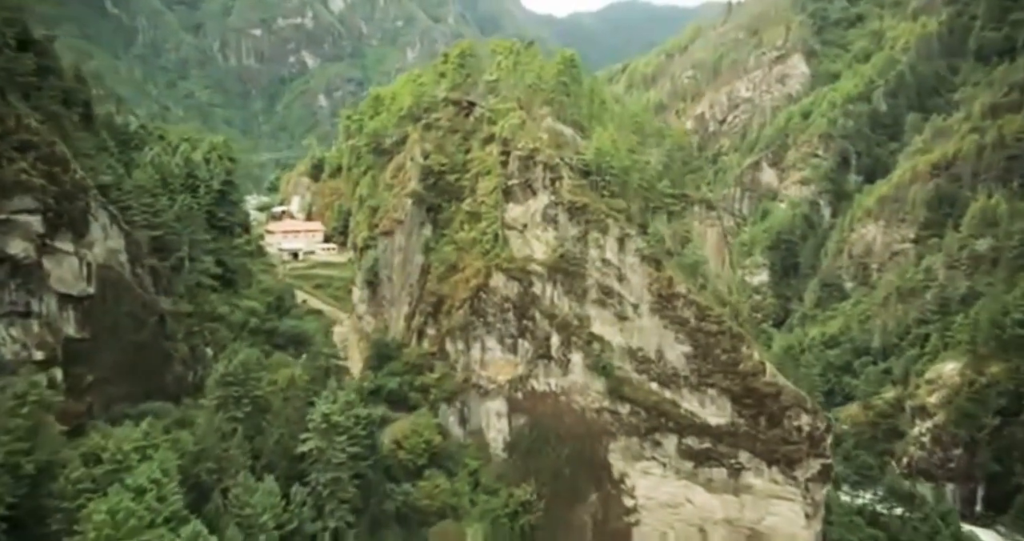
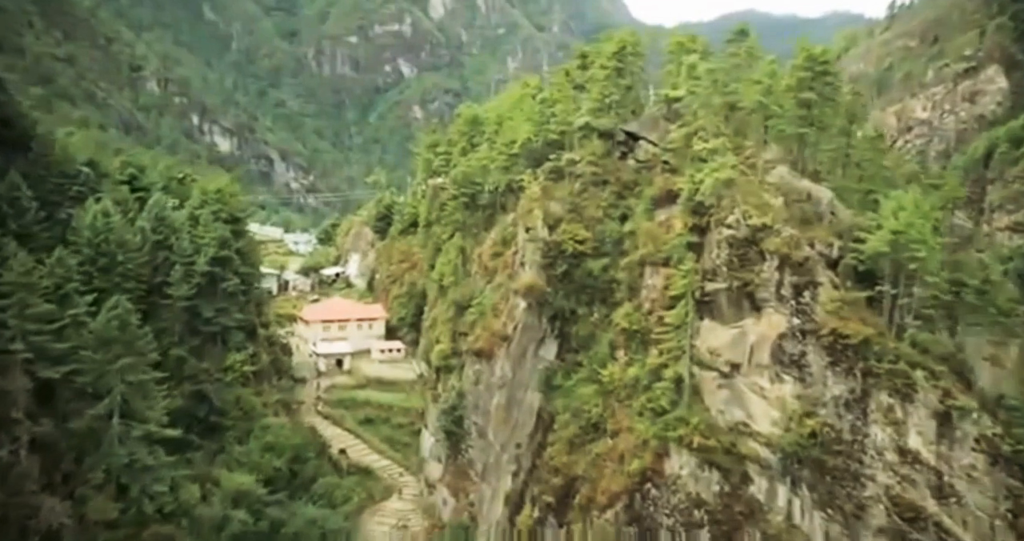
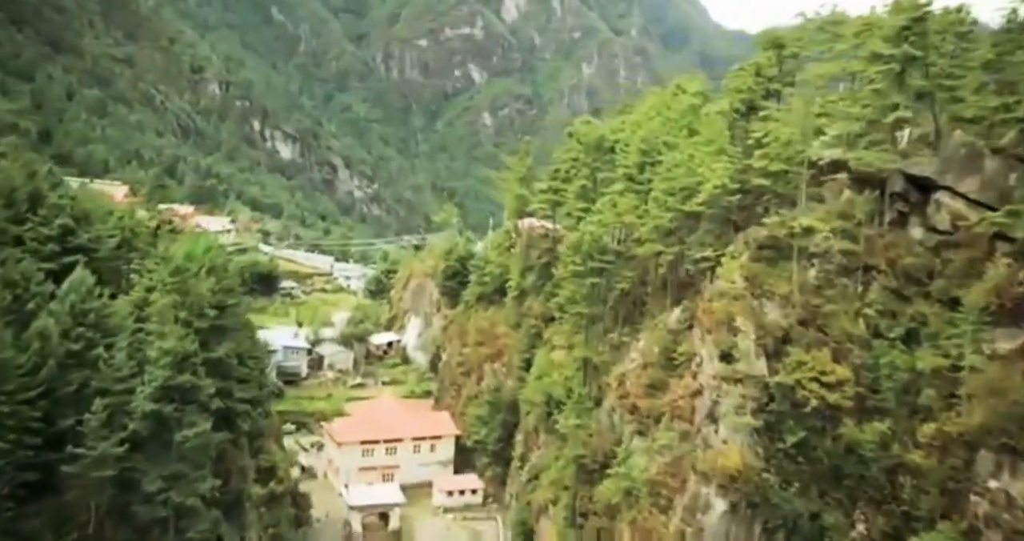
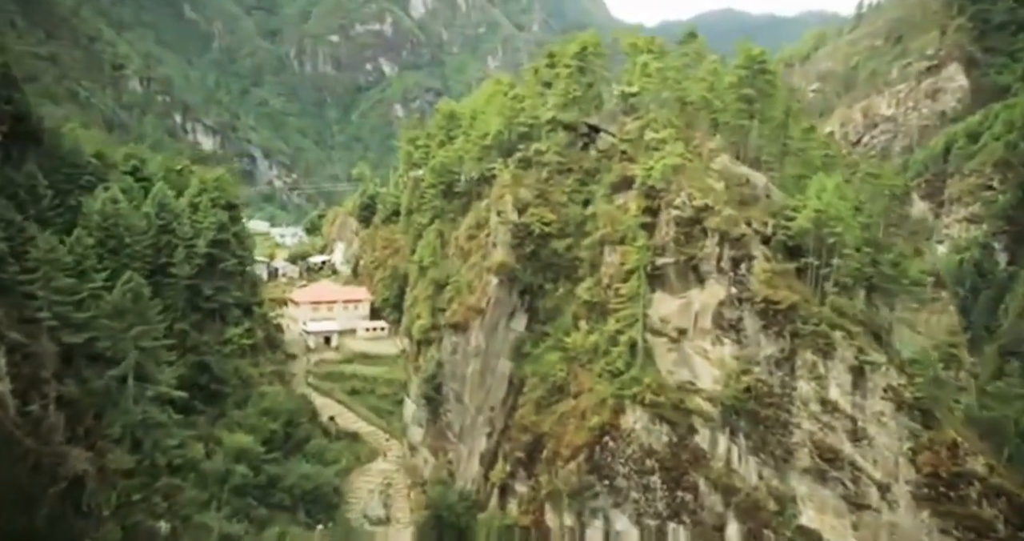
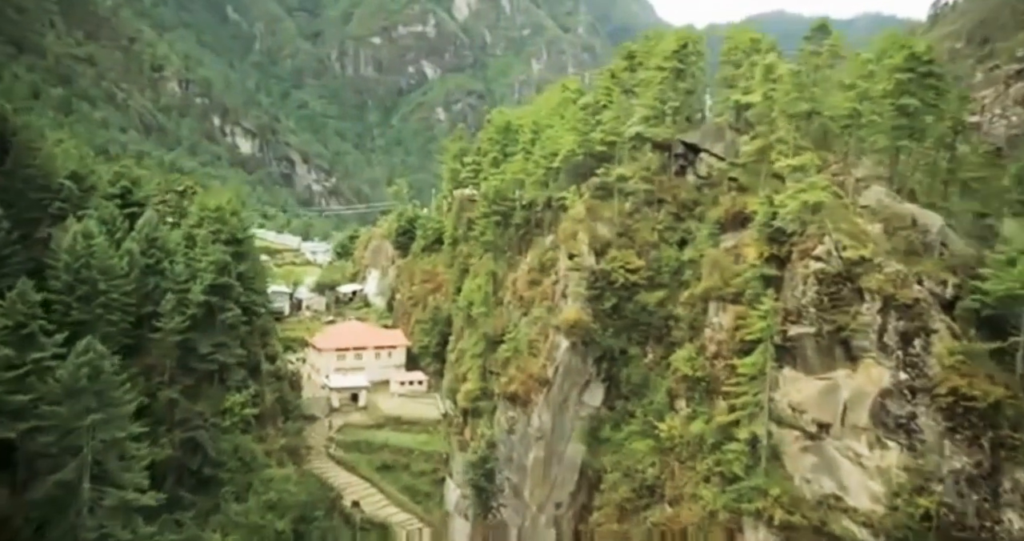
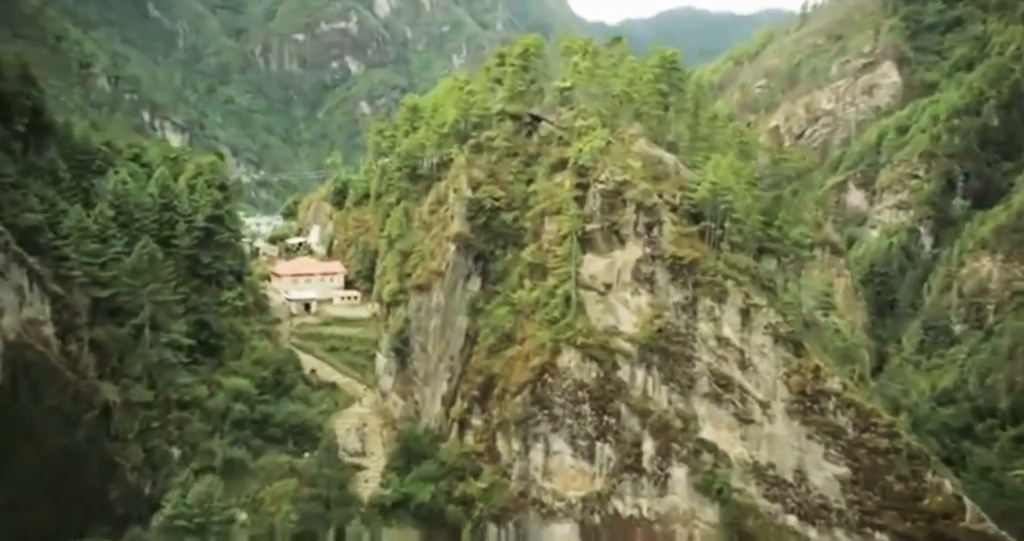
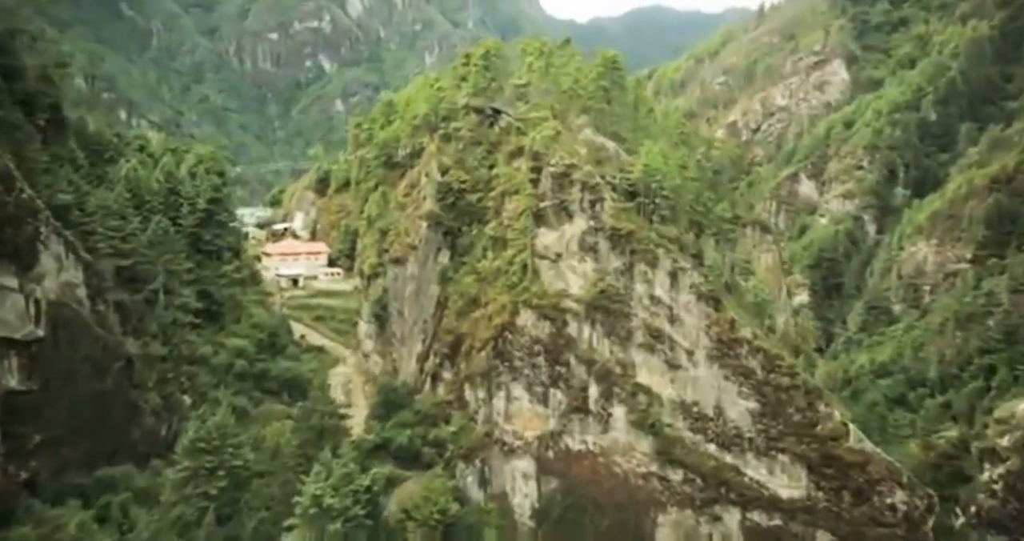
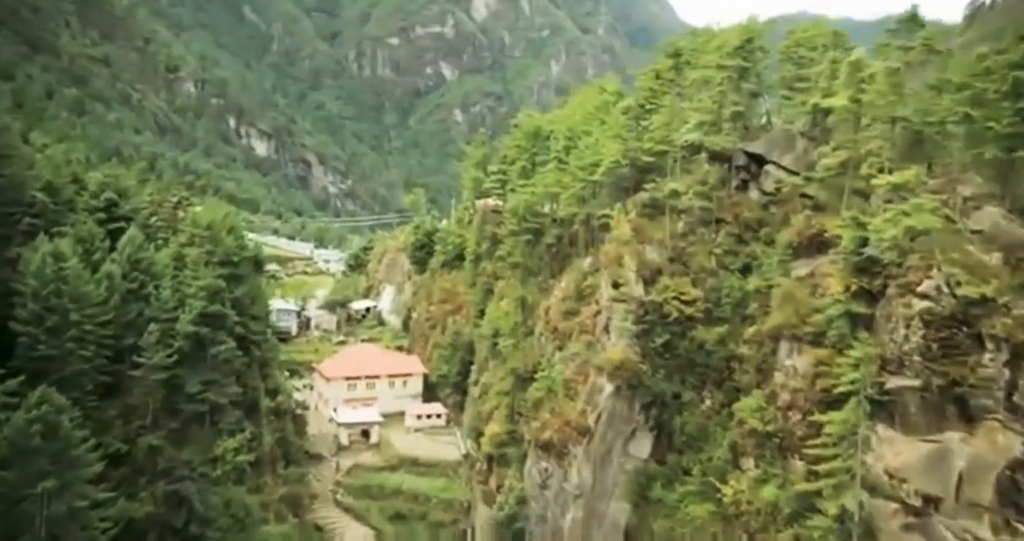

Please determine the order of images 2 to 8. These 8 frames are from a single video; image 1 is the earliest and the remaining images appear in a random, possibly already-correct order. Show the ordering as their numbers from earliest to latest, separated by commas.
7, 6, 4, 2, 5, 8, 3
